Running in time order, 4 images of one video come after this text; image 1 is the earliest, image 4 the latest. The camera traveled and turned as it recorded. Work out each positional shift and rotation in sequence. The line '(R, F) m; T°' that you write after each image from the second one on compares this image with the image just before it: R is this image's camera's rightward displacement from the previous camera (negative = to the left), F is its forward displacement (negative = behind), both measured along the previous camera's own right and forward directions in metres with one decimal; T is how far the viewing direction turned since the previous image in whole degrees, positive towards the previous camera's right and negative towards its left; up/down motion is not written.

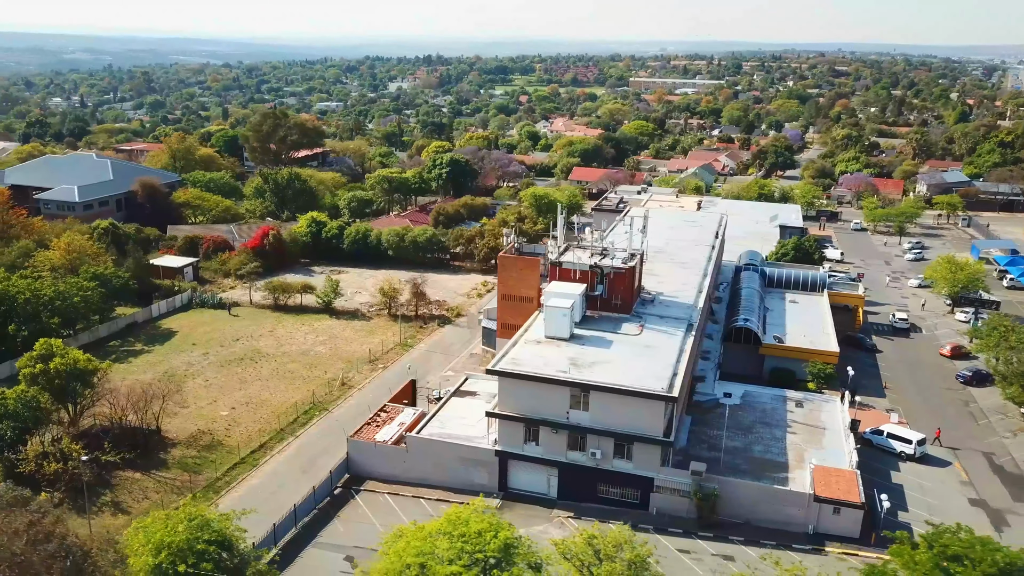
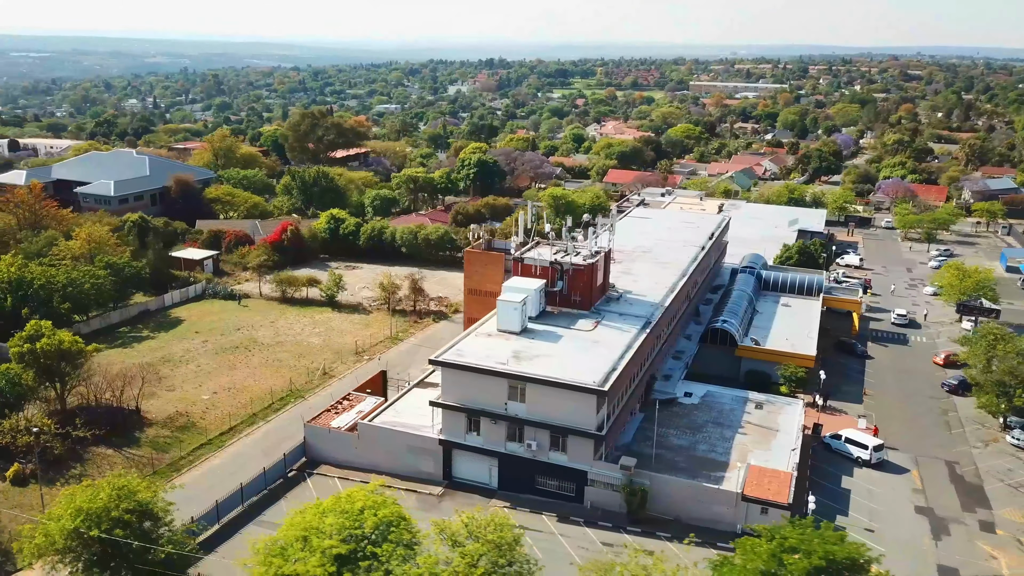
(+3.2, -0.3) m; -4°
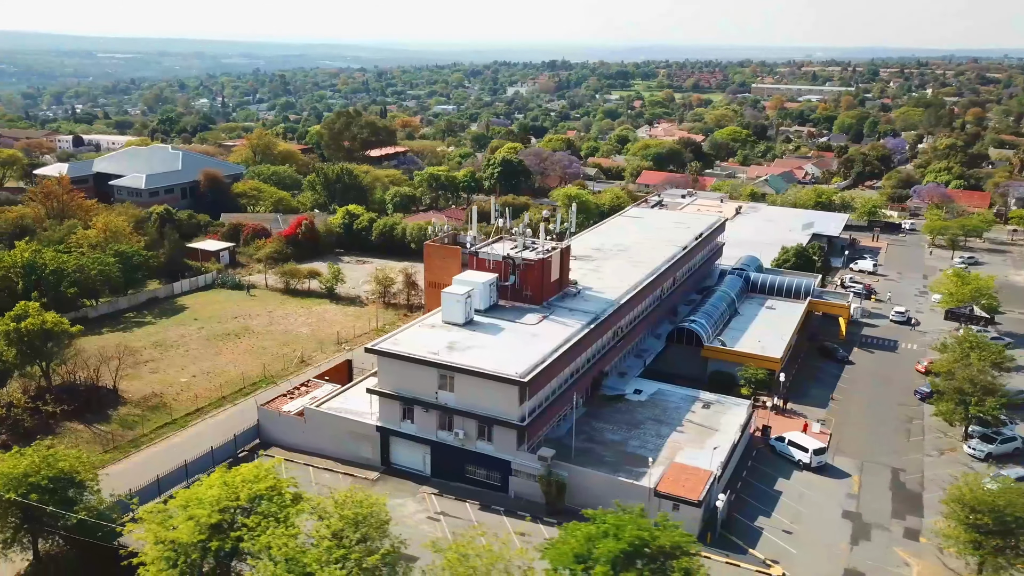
(+3.5, -0.3) m; -4°
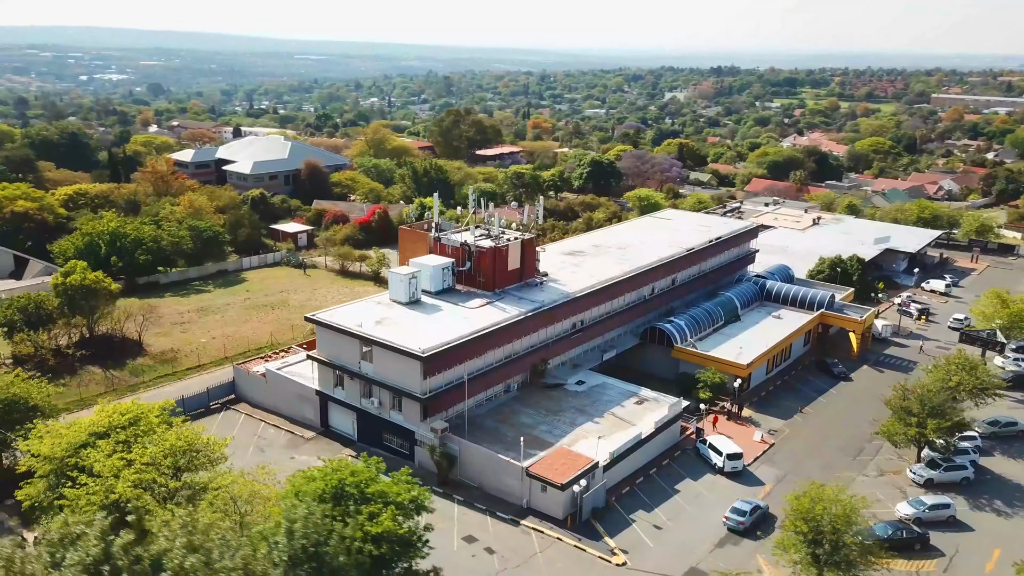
(+6.8, -0.4) m; -11°
